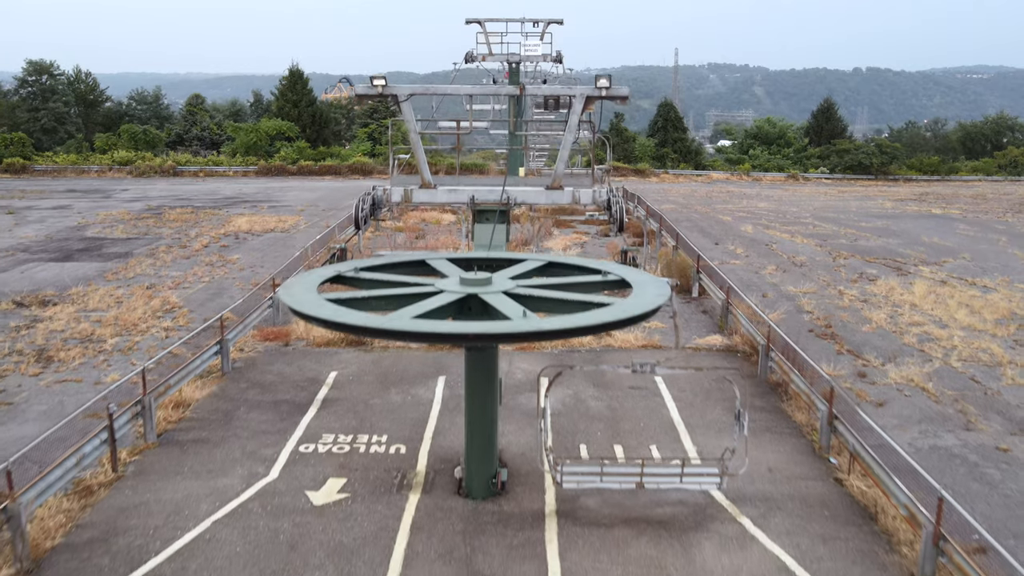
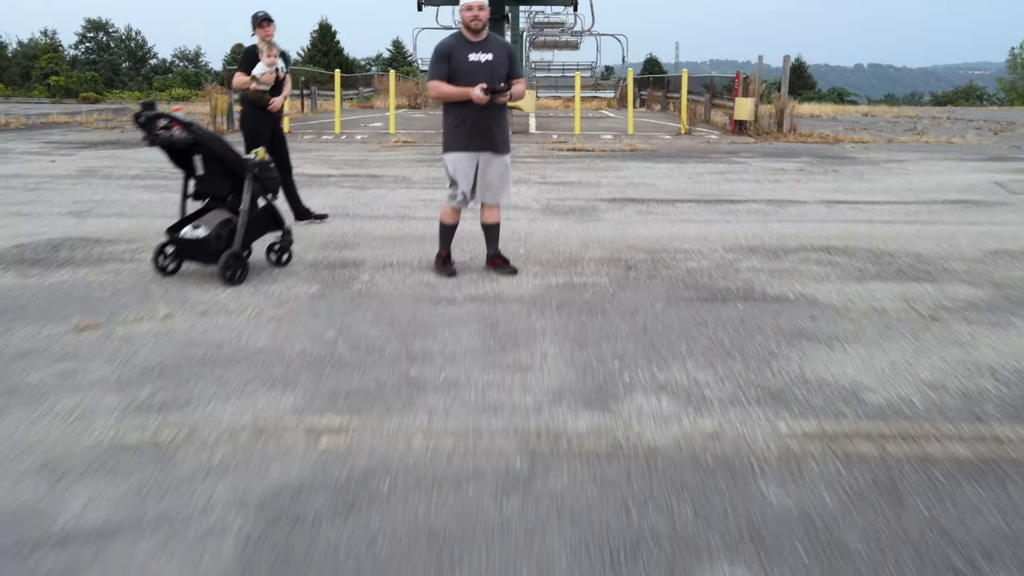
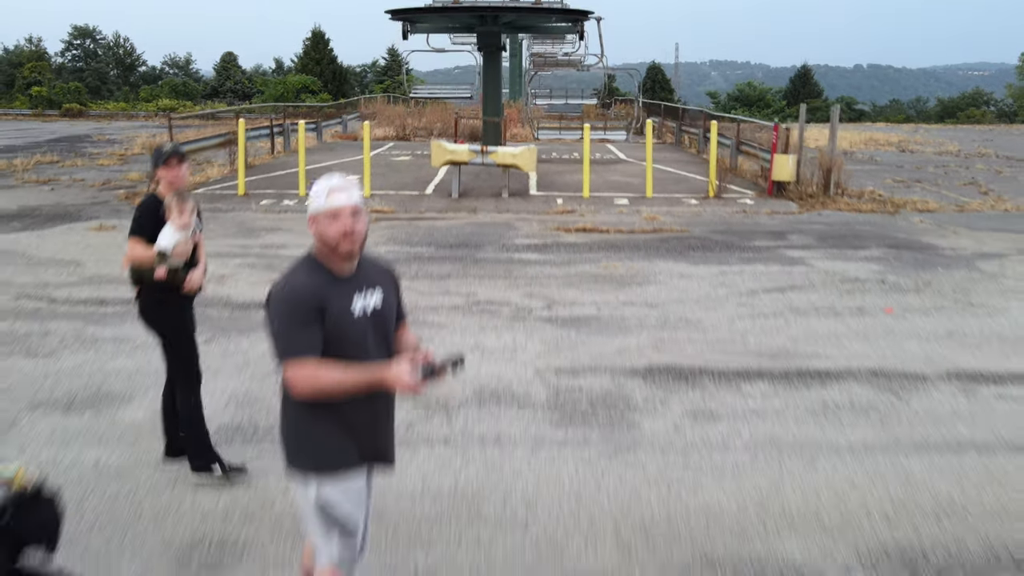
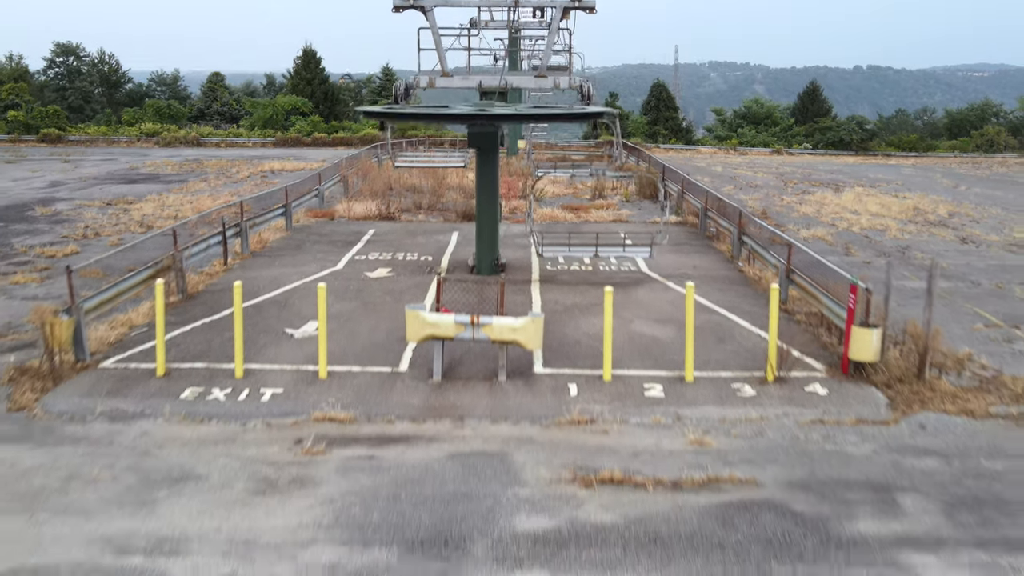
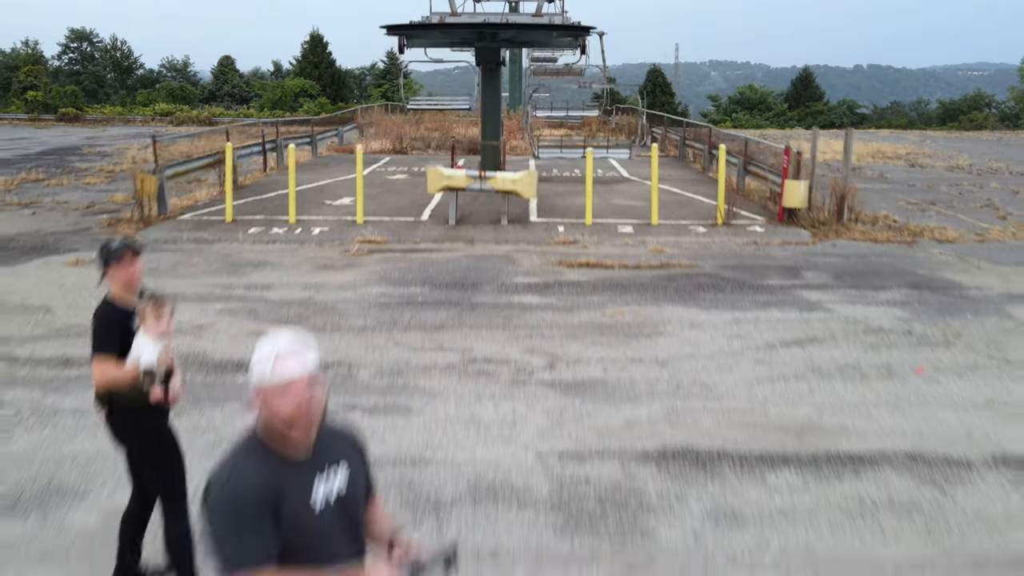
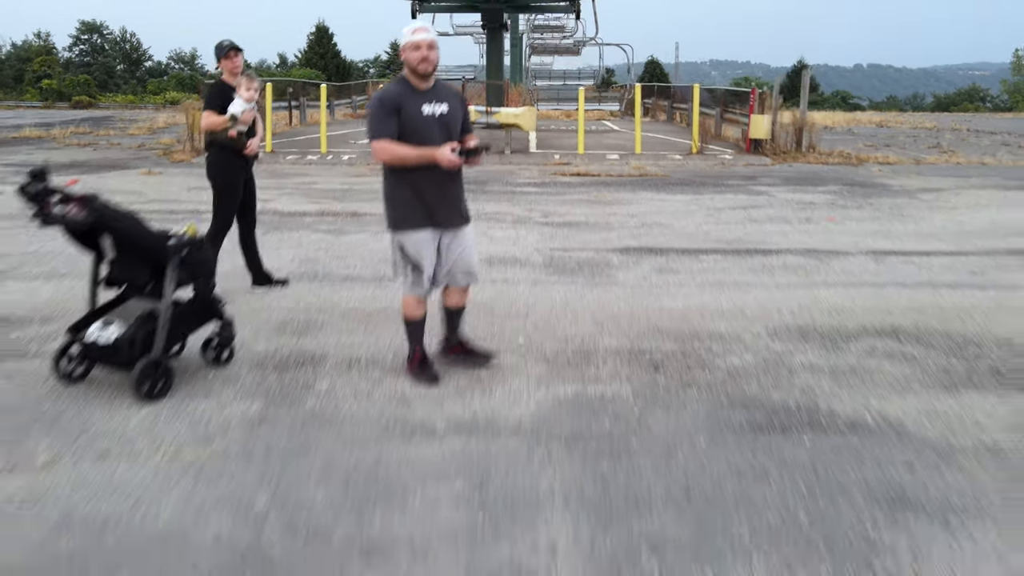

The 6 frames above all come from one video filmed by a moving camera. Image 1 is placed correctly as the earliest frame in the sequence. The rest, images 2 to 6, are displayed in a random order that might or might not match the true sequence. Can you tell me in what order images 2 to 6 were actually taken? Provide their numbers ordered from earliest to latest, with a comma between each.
4, 5, 3, 6, 2
